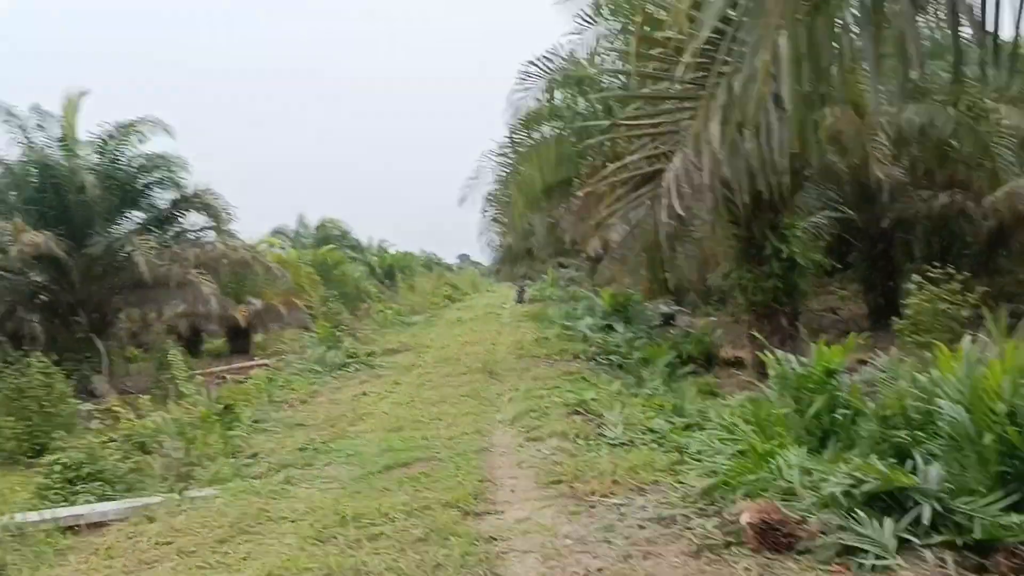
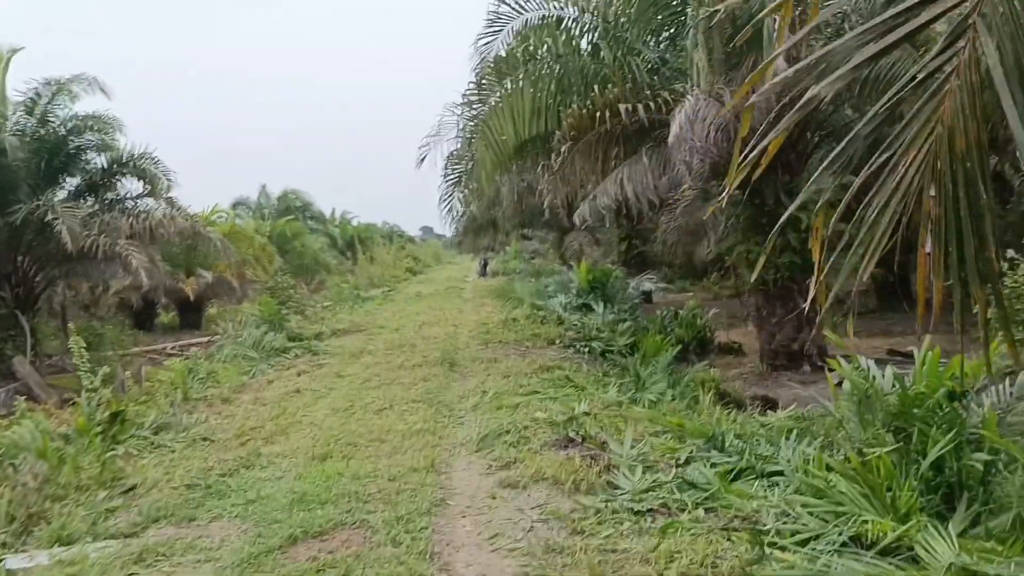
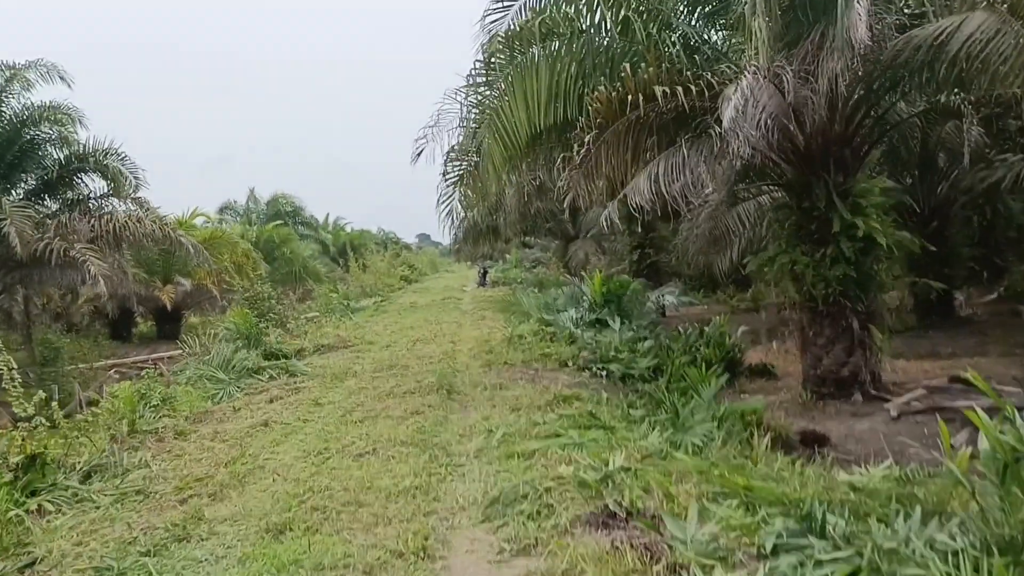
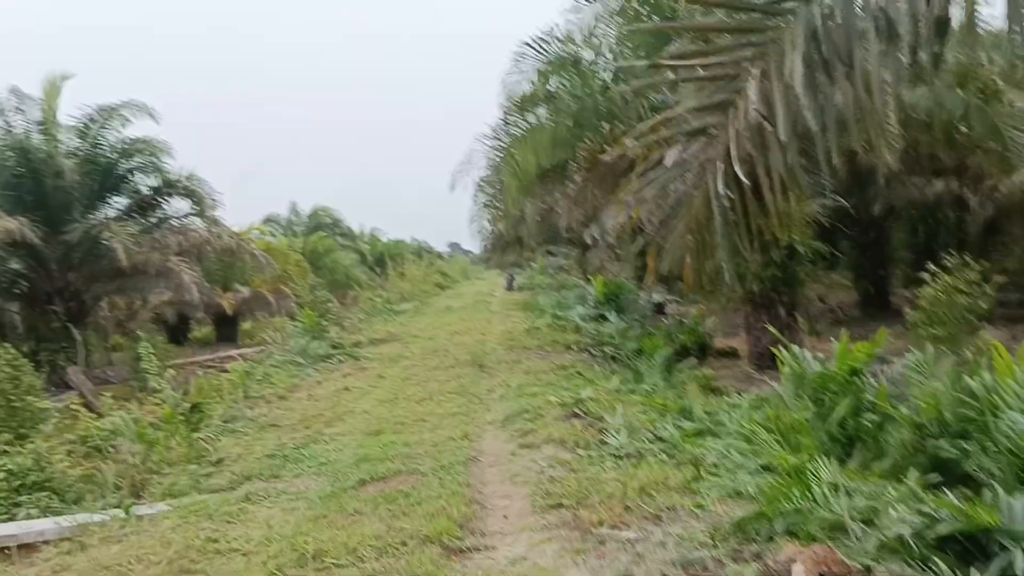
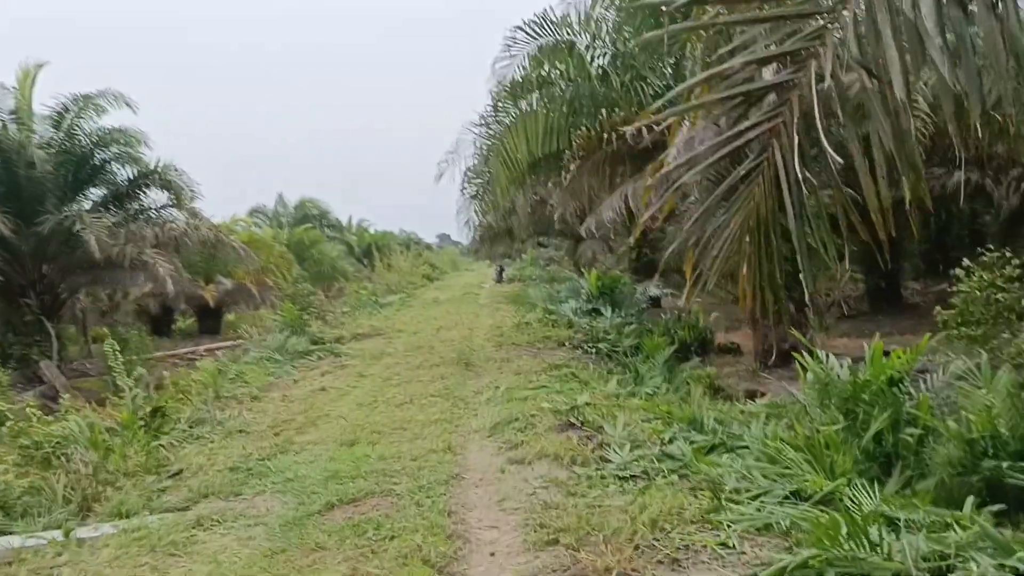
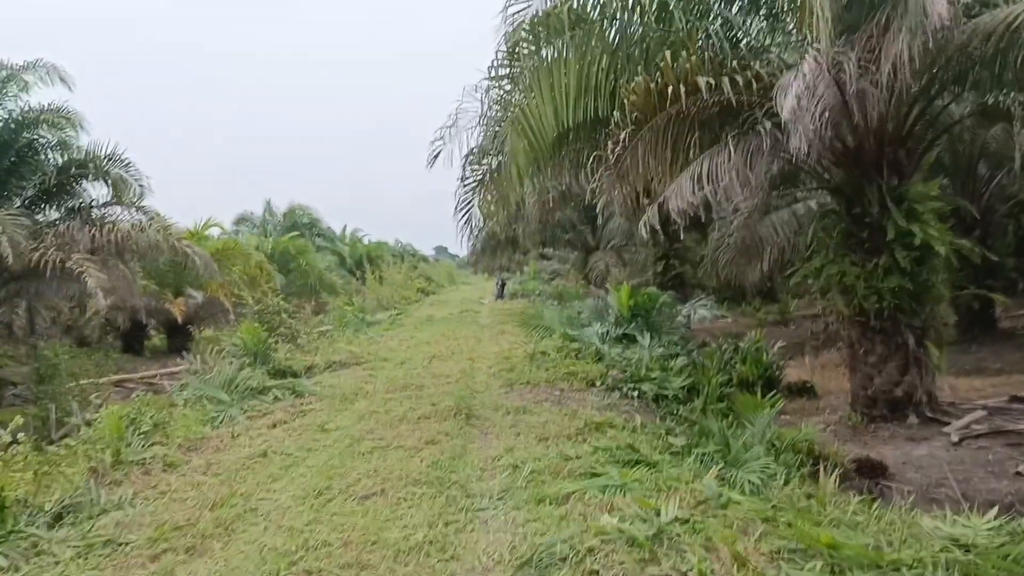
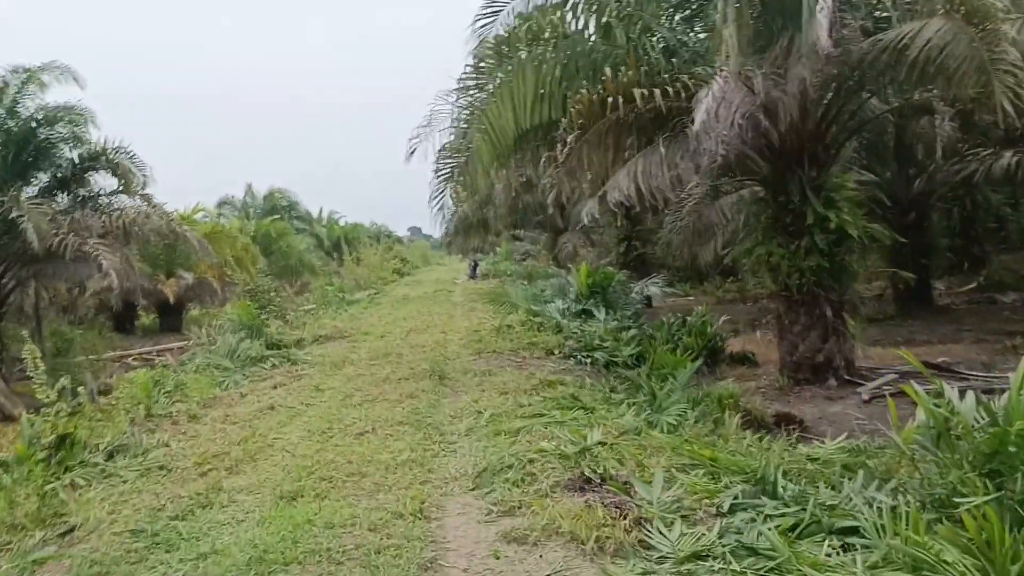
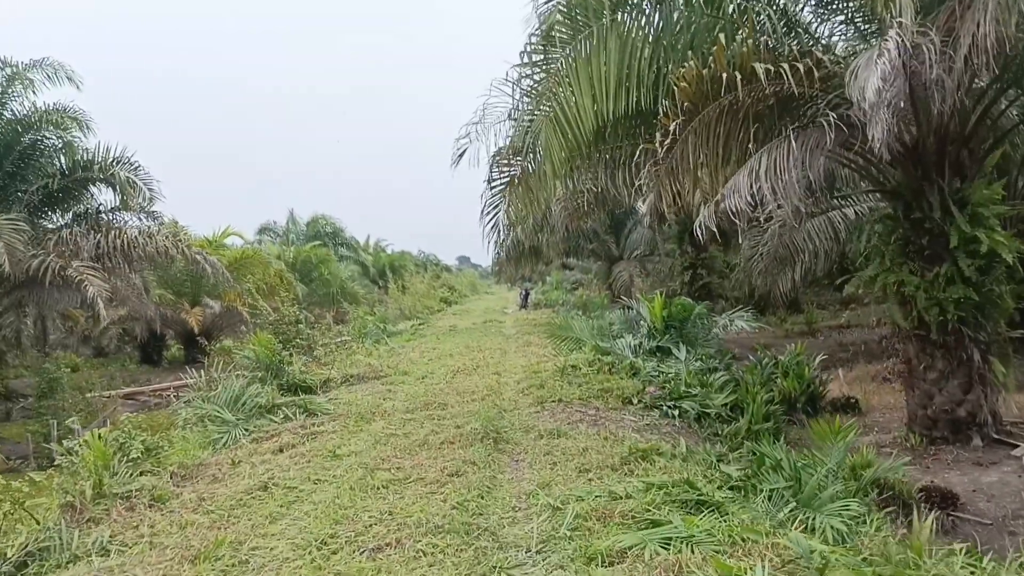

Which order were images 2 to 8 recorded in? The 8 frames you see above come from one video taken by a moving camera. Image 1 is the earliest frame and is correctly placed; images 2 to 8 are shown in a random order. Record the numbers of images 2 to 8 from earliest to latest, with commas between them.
4, 5, 2, 7, 3, 6, 8
